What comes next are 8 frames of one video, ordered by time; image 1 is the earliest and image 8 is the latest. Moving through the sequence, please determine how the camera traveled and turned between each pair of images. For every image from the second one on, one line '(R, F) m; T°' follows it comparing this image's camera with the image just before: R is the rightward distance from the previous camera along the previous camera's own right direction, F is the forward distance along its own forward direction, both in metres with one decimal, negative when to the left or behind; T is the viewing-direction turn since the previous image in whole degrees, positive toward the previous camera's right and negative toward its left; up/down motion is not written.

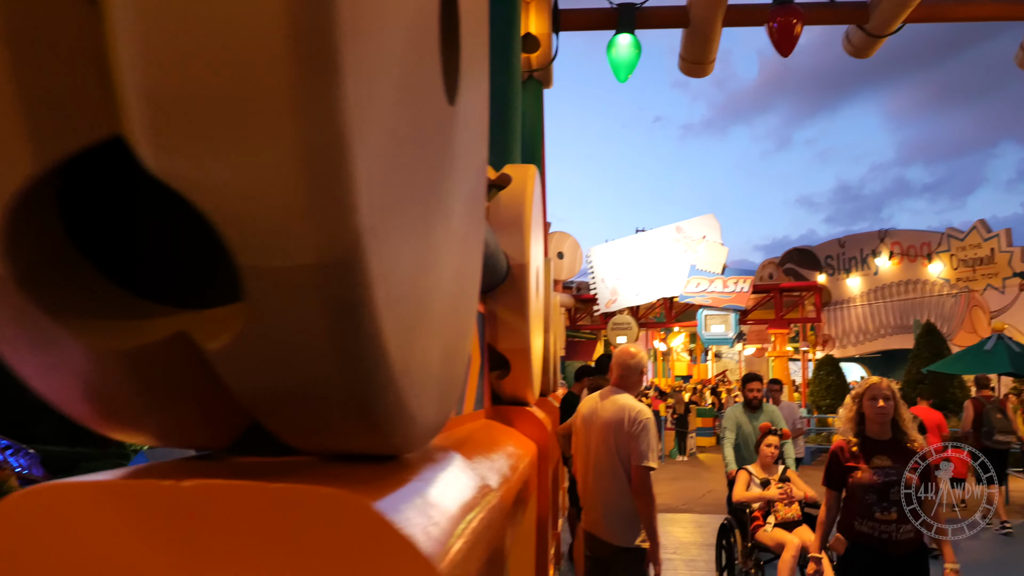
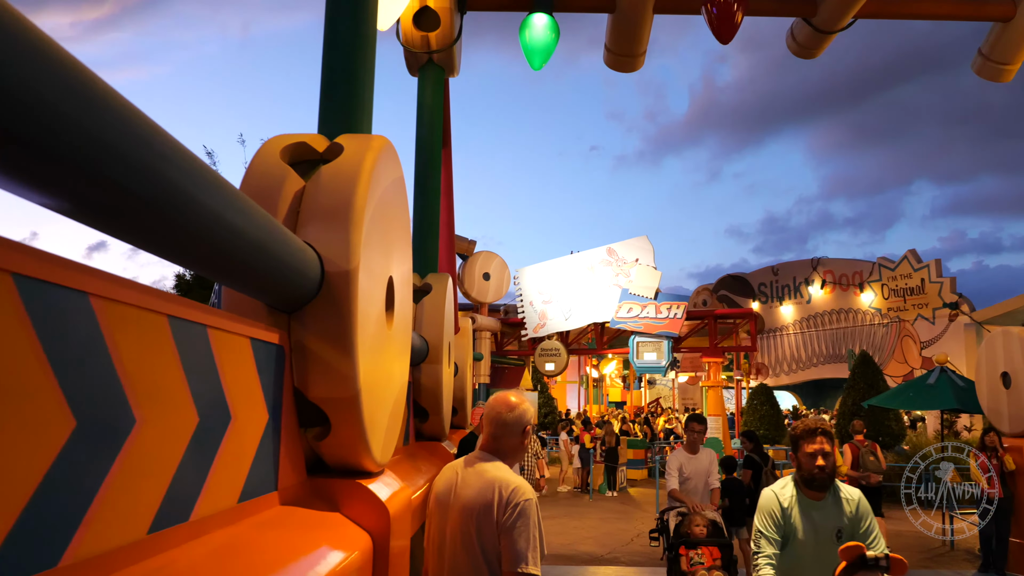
(+0.2, +0.8) m; +4°
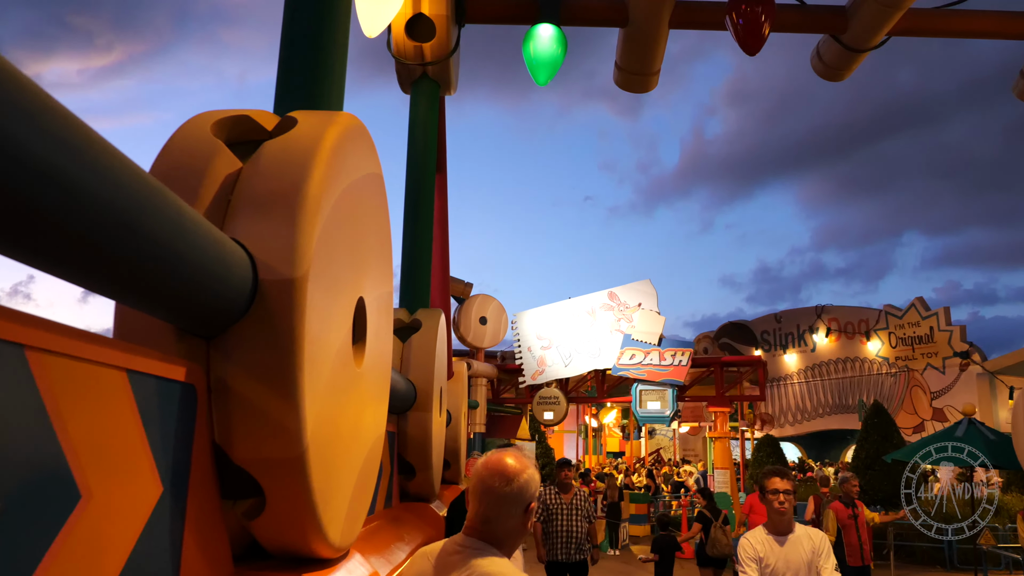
(0.0, +0.5) m; 0°
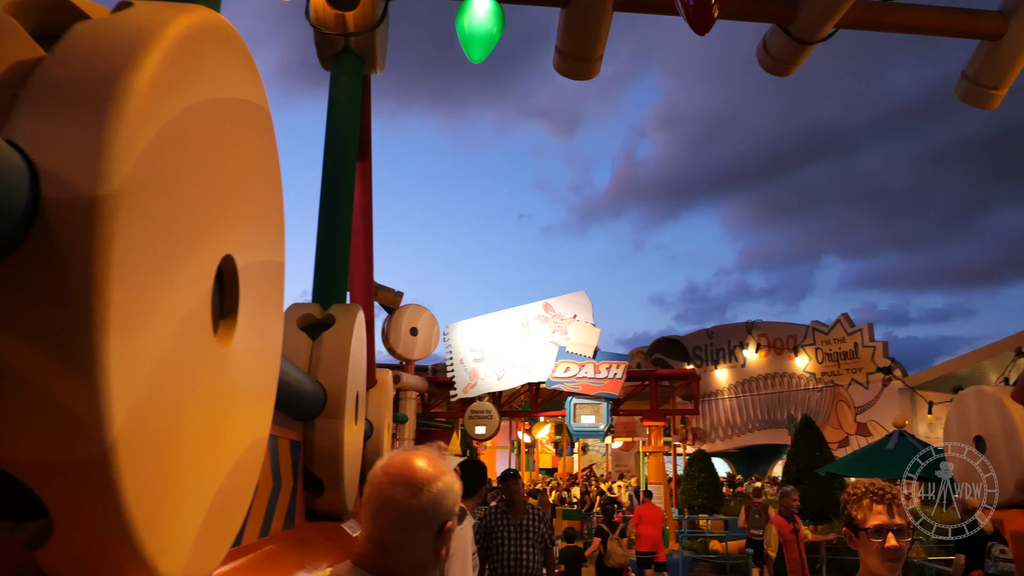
(0.0, +0.3) m; +5°
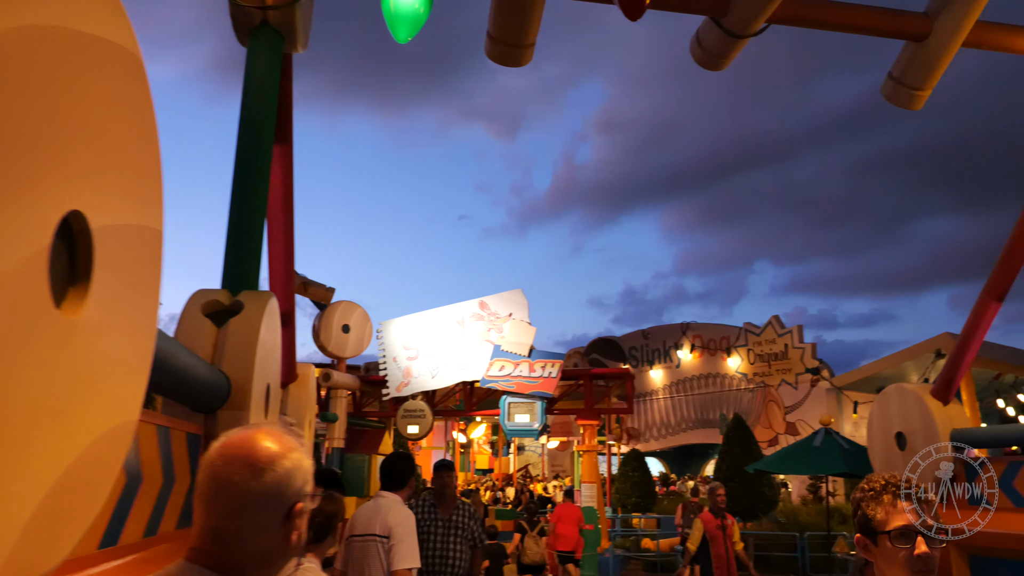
(+0.1, +0.1) m; +4°
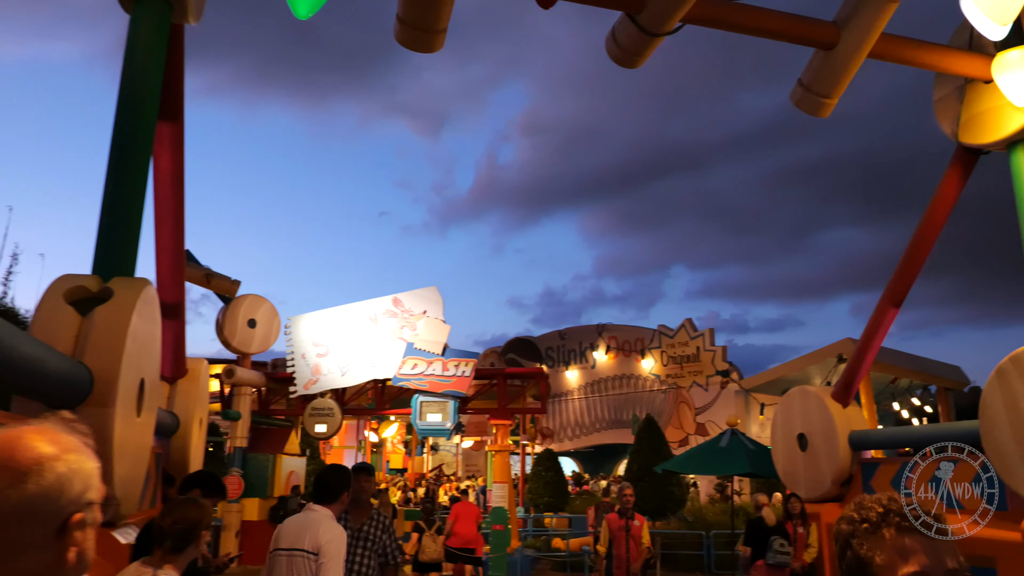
(+0.1, +0.1) m; +6°
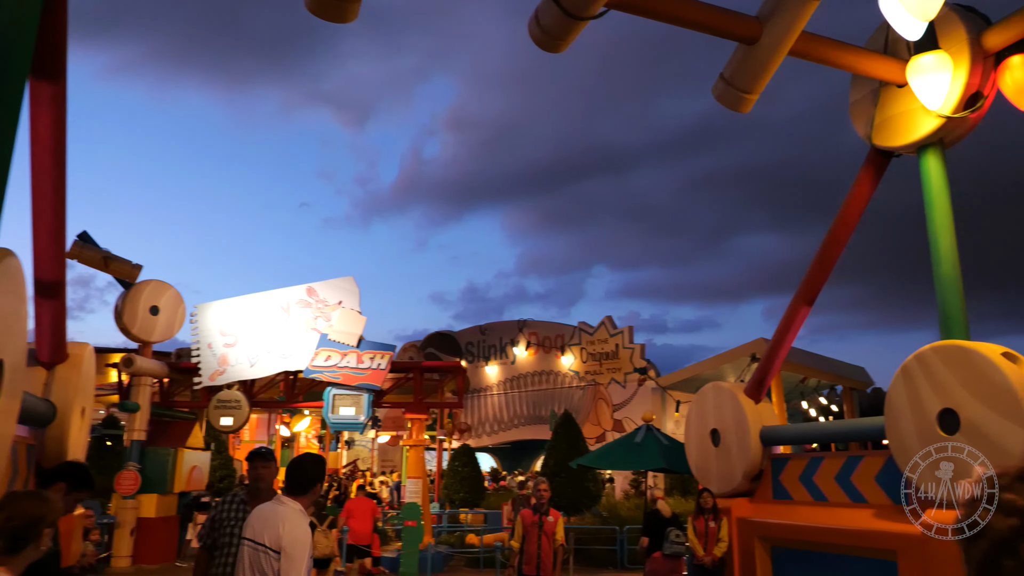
(0.0, +0.2) m; +6°
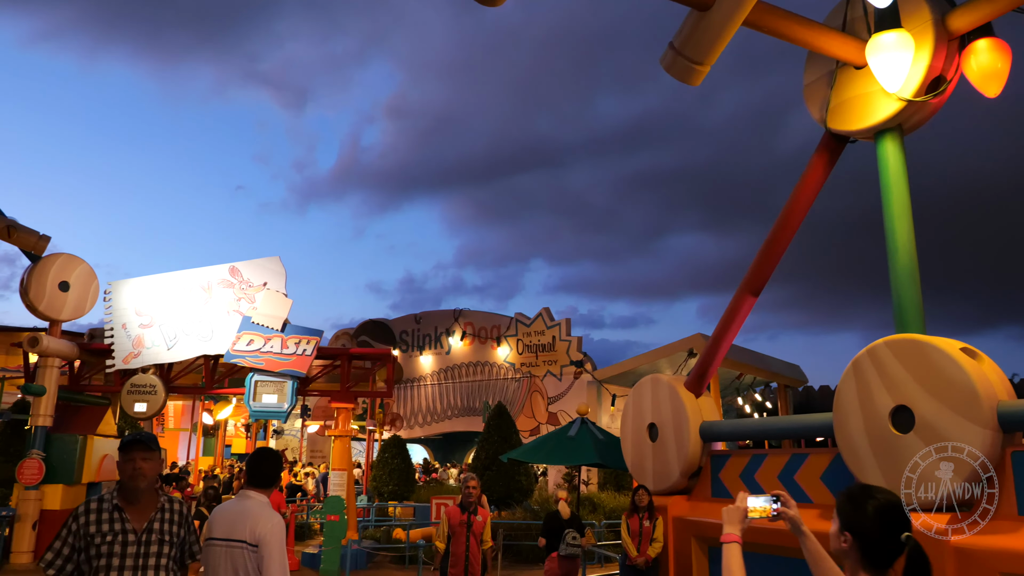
(0.0, +0.3) m; +4°
